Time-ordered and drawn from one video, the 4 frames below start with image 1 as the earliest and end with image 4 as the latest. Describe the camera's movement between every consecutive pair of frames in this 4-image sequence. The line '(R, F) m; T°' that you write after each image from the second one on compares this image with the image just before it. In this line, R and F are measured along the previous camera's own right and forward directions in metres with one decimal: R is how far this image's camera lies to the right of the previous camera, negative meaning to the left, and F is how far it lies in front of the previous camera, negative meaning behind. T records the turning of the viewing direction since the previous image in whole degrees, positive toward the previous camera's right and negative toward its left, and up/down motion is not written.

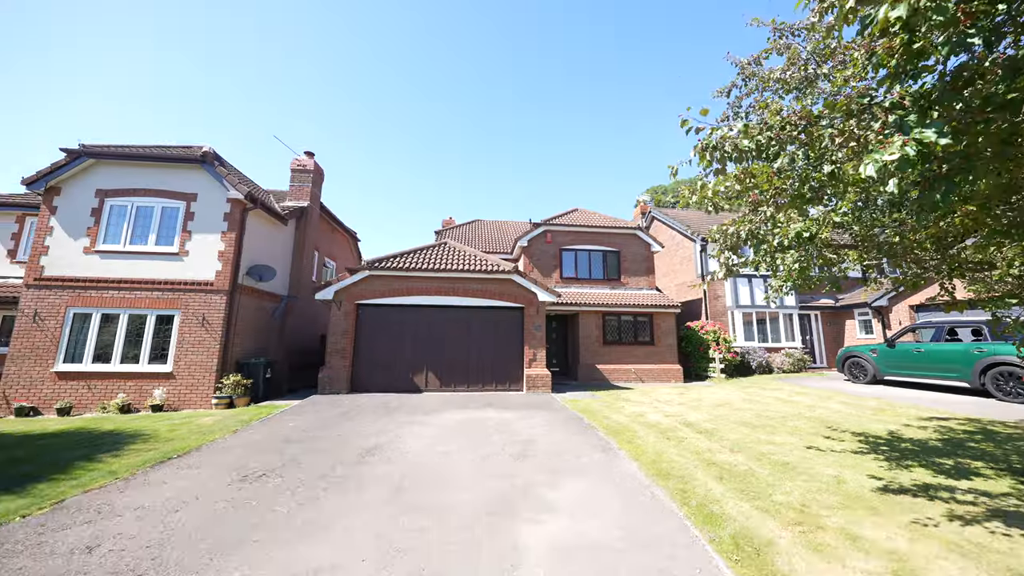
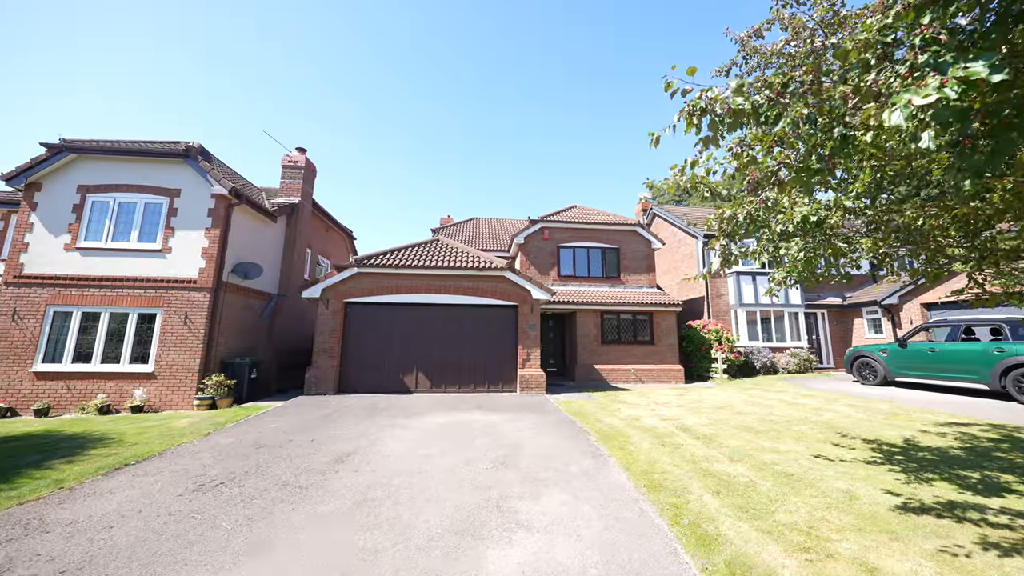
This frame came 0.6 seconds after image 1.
(+0.4, +0.5) m; -1°
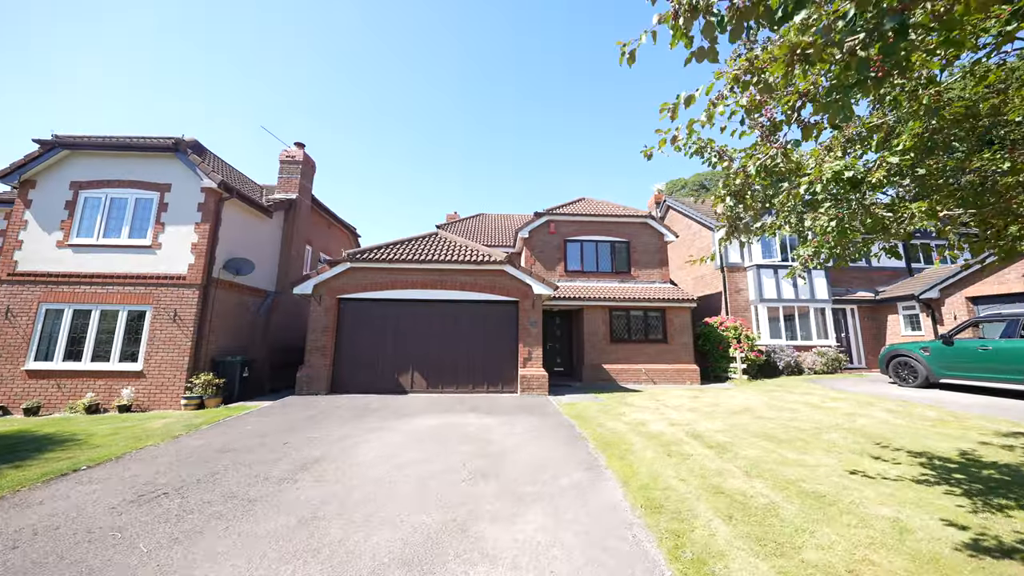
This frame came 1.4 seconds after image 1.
(+0.5, +0.7) m; -2°
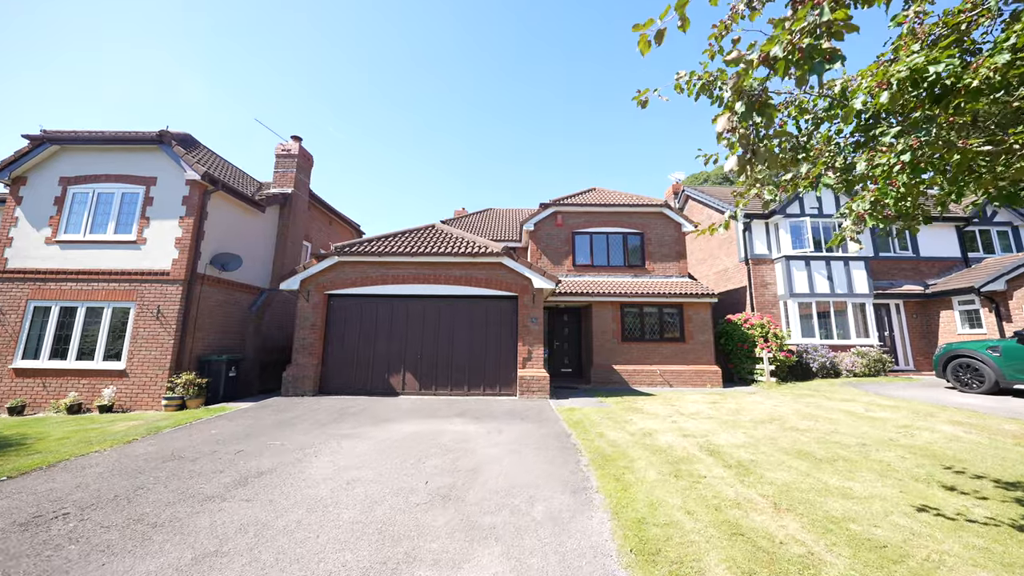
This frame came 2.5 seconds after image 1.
(+0.7, +1.0) m; -3°
